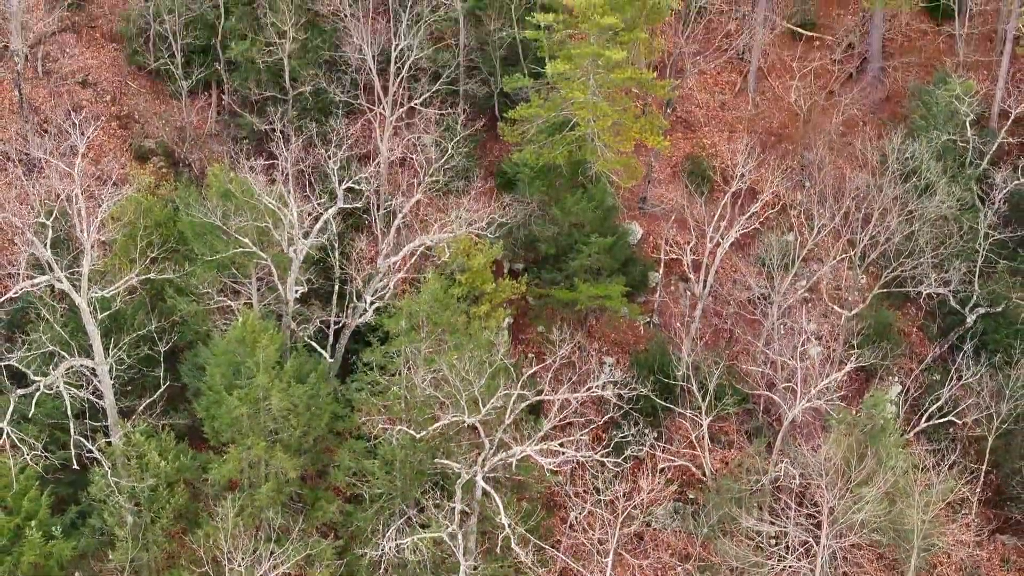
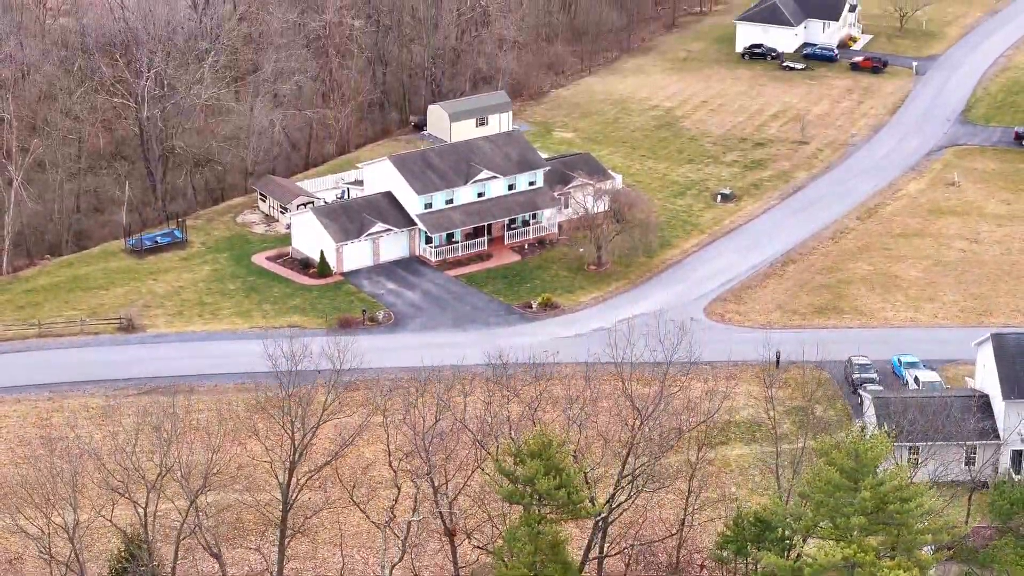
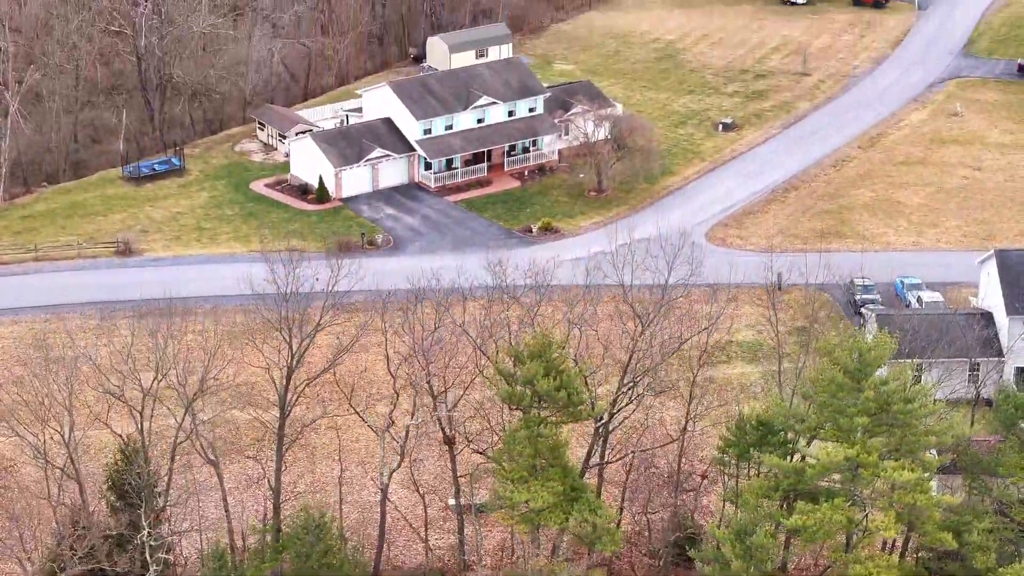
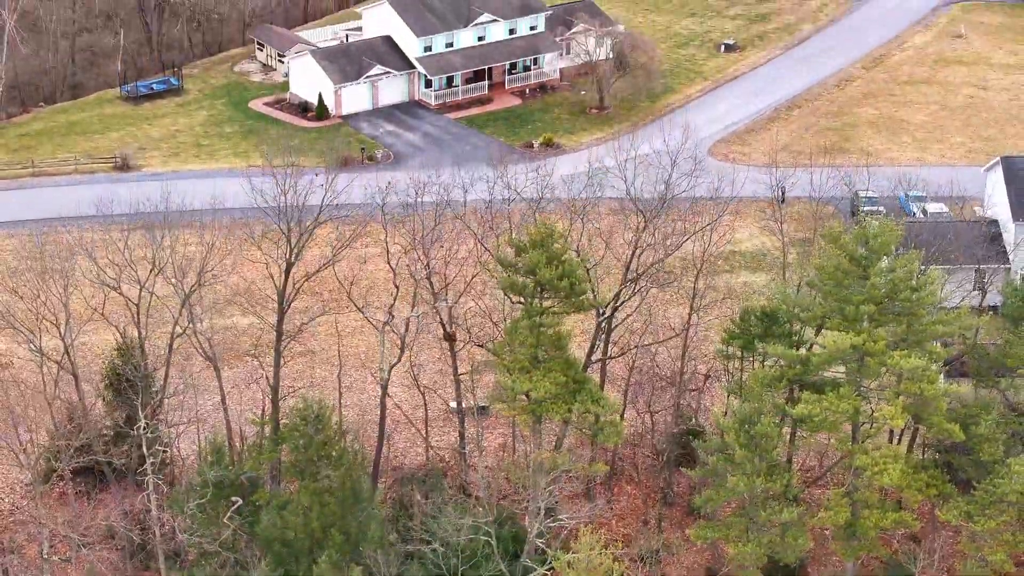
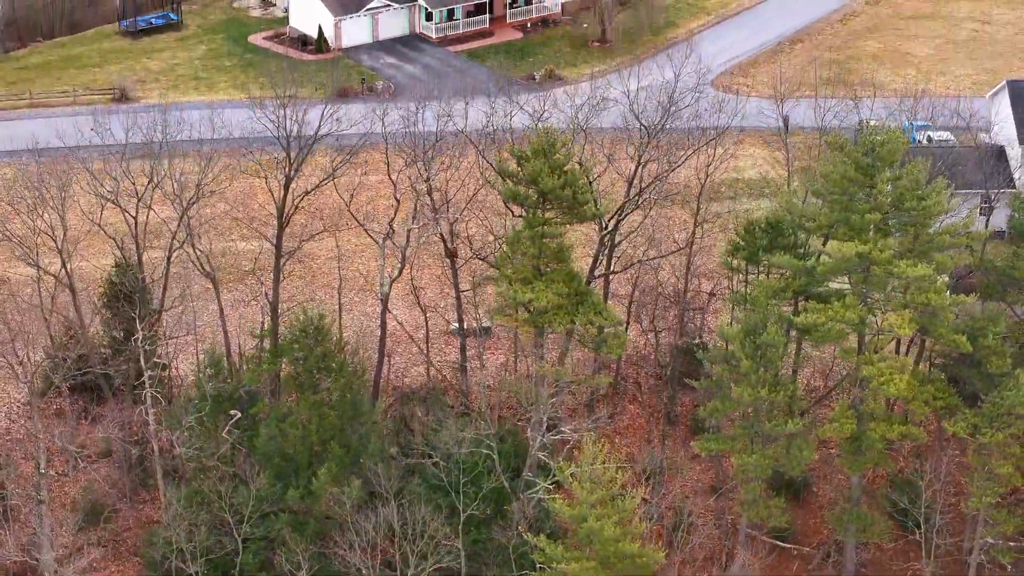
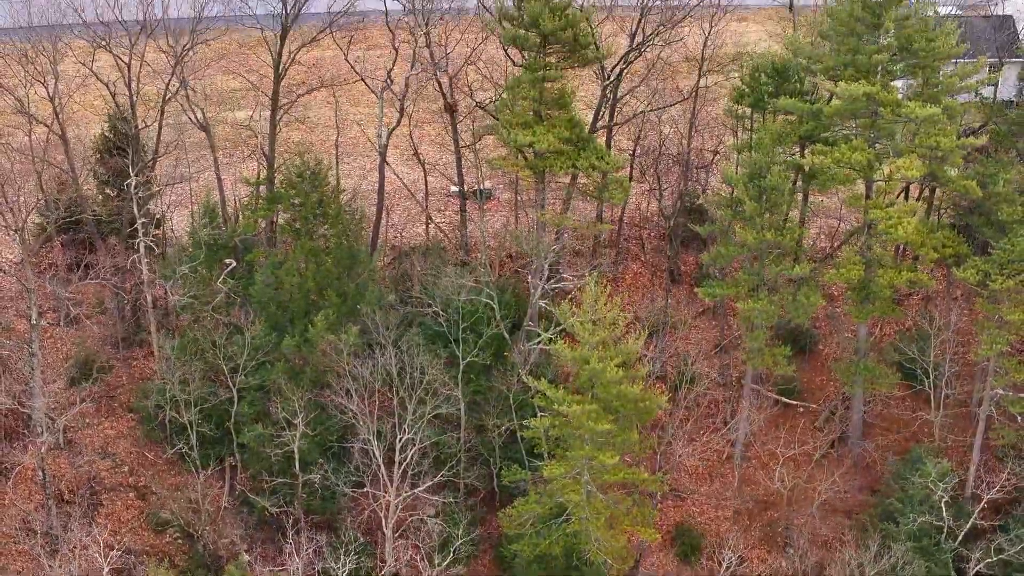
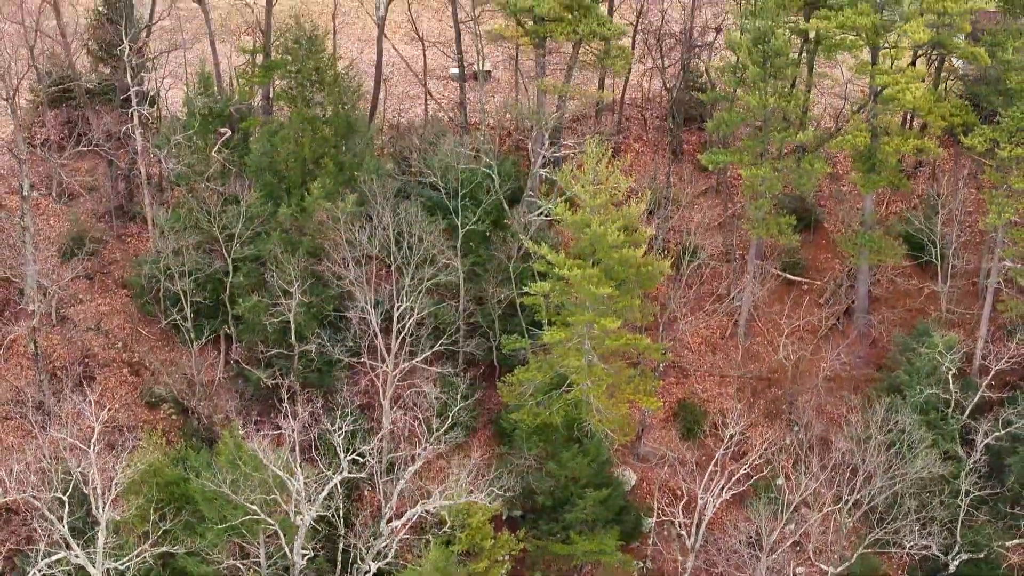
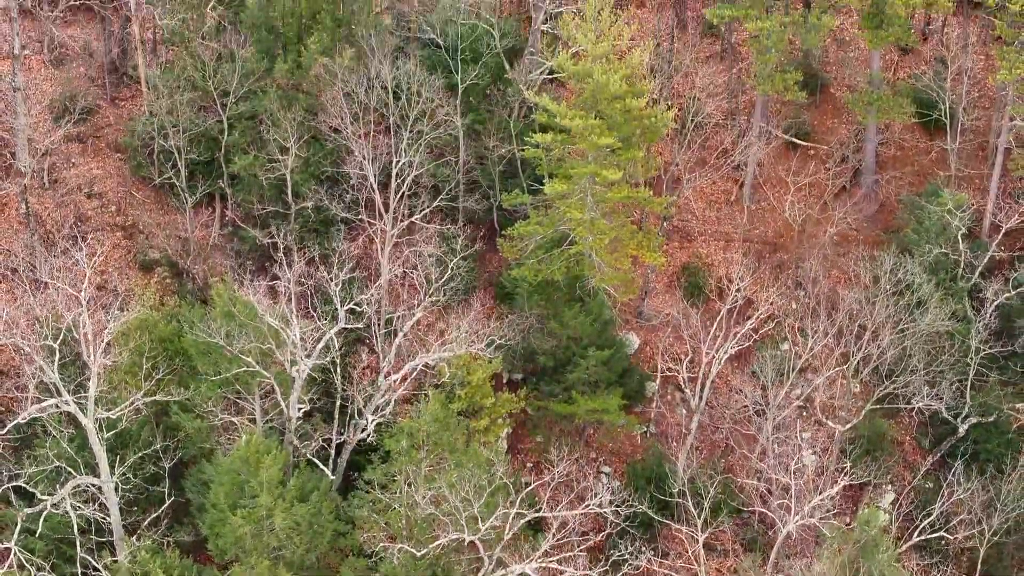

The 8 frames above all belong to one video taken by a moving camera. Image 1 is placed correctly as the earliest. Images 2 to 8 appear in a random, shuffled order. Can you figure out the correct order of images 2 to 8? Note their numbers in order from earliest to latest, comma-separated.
8, 7, 6, 5, 4, 3, 2
